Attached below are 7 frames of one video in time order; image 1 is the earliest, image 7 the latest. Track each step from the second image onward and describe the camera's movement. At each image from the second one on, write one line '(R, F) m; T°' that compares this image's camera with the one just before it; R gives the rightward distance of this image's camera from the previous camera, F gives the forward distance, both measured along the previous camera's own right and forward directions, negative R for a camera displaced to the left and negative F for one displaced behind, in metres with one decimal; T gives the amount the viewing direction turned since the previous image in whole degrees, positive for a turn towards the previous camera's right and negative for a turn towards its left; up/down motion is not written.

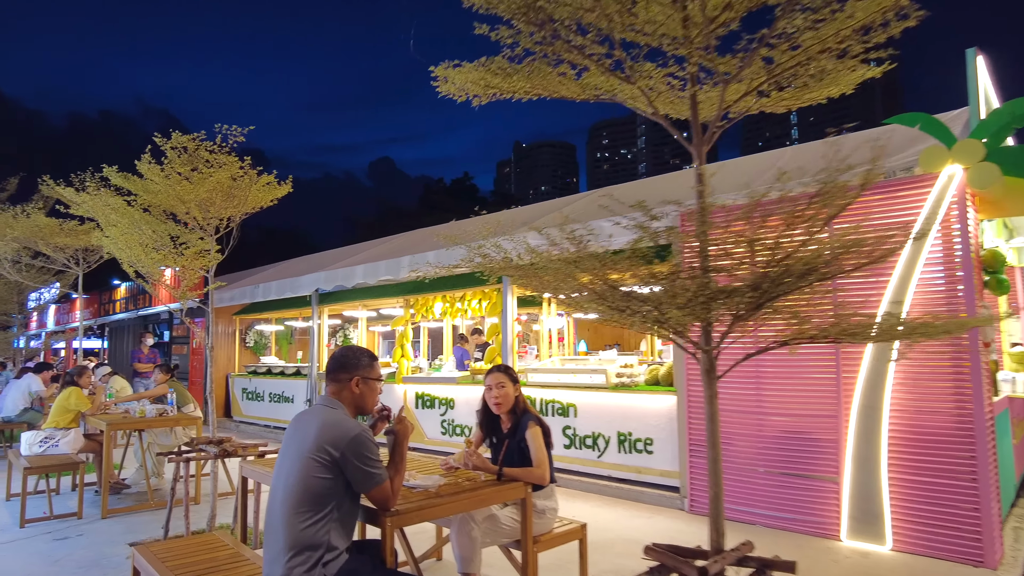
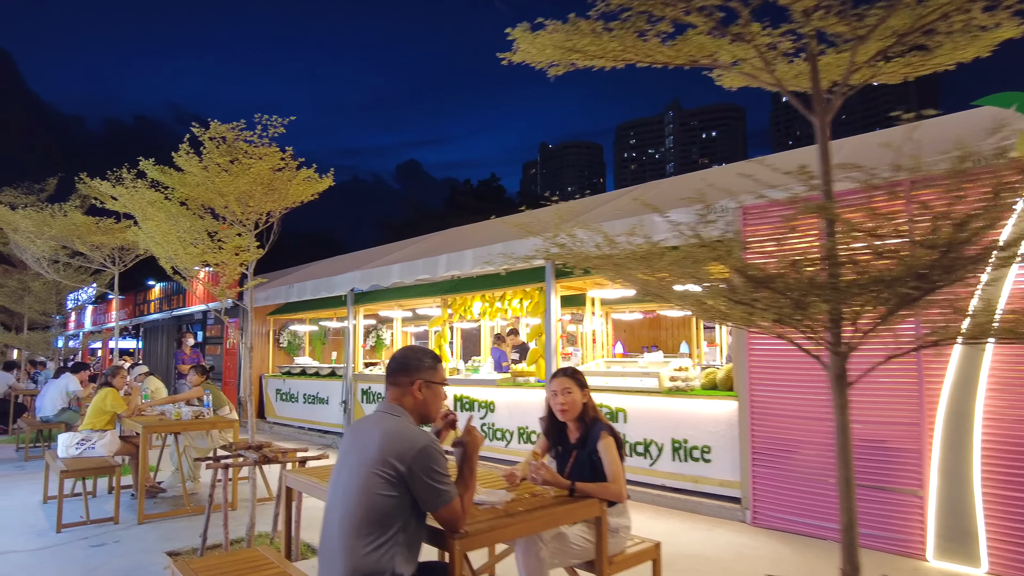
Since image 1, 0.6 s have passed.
(-0.2, +0.3) m; -2°
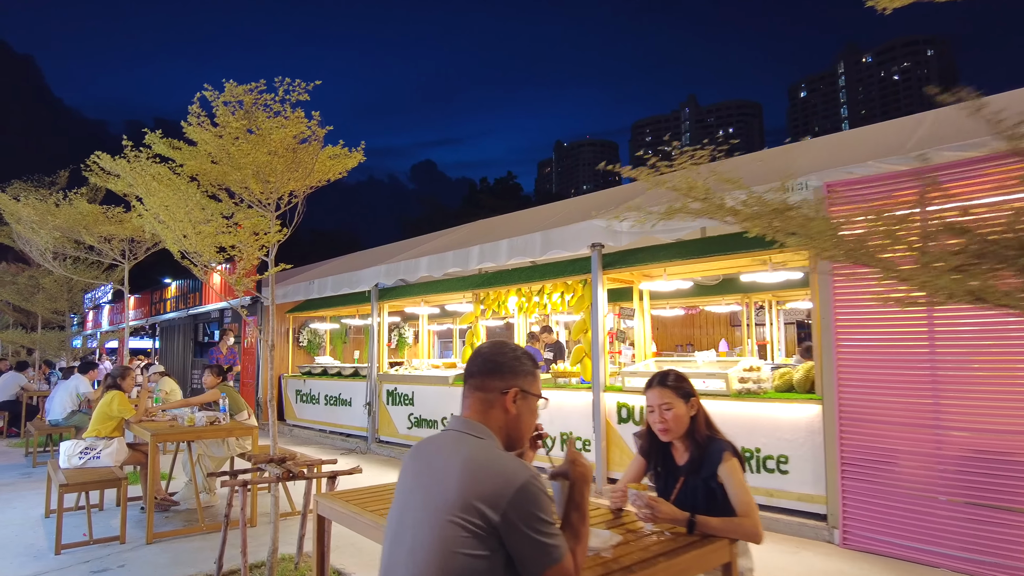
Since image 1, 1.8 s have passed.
(-0.3, +0.7) m; -1°
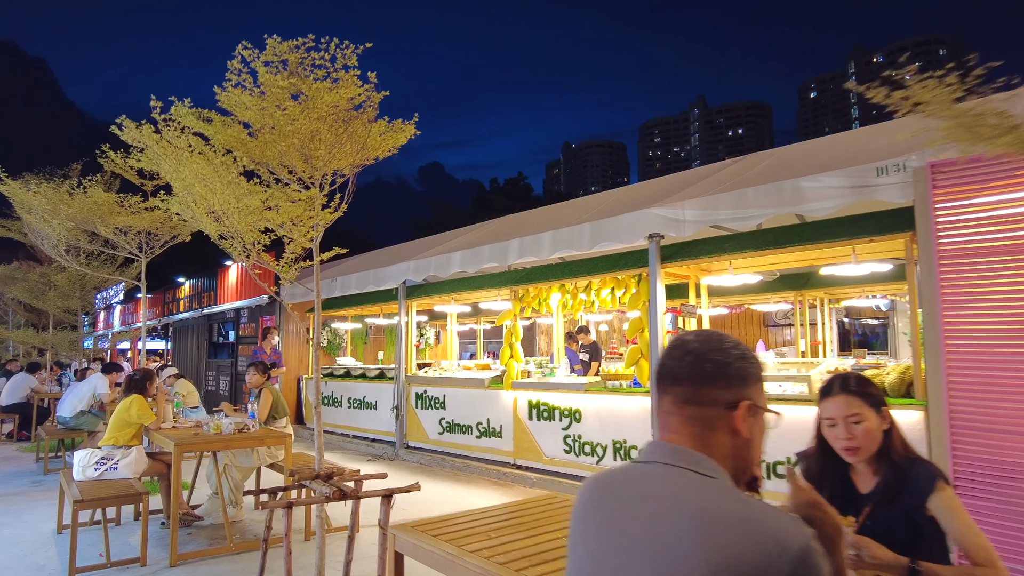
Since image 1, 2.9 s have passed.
(-0.4, +0.6) m; -1°
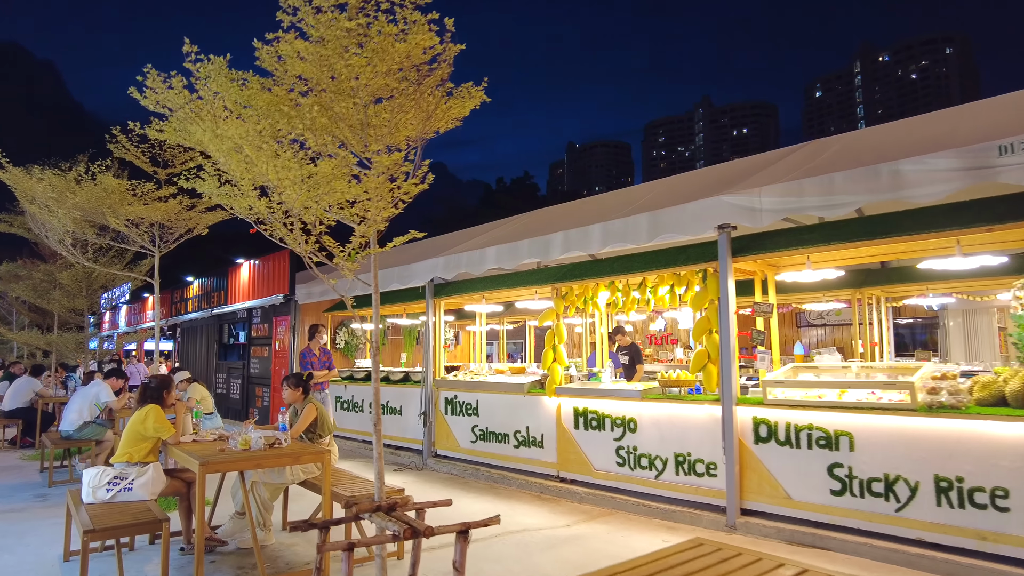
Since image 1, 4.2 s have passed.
(-0.5, +0.6) m; 0°
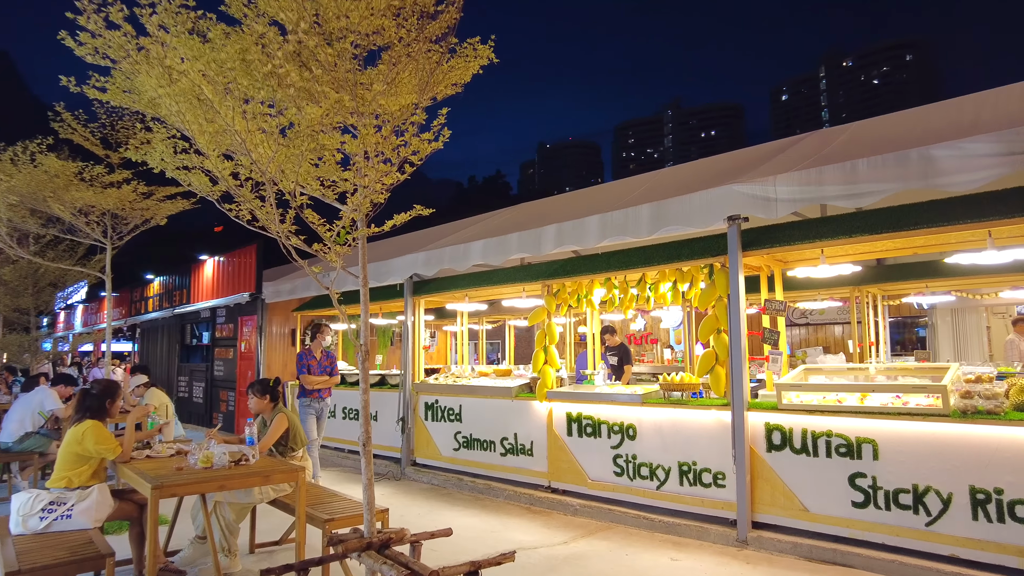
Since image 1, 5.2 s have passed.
(-0.2, +0.5) m; +3°
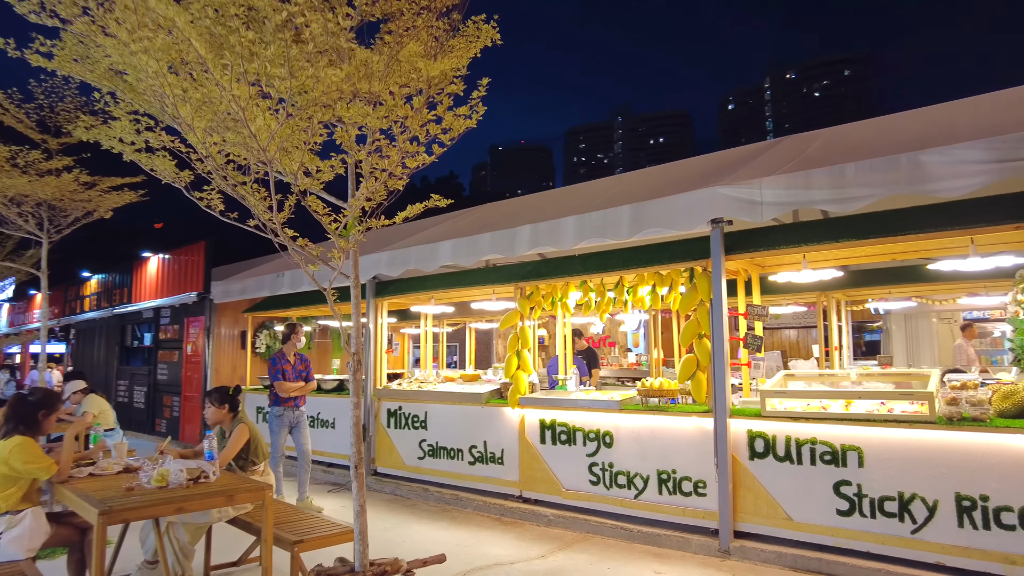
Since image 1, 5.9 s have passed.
(-0.2, +0.3) m; +4°
